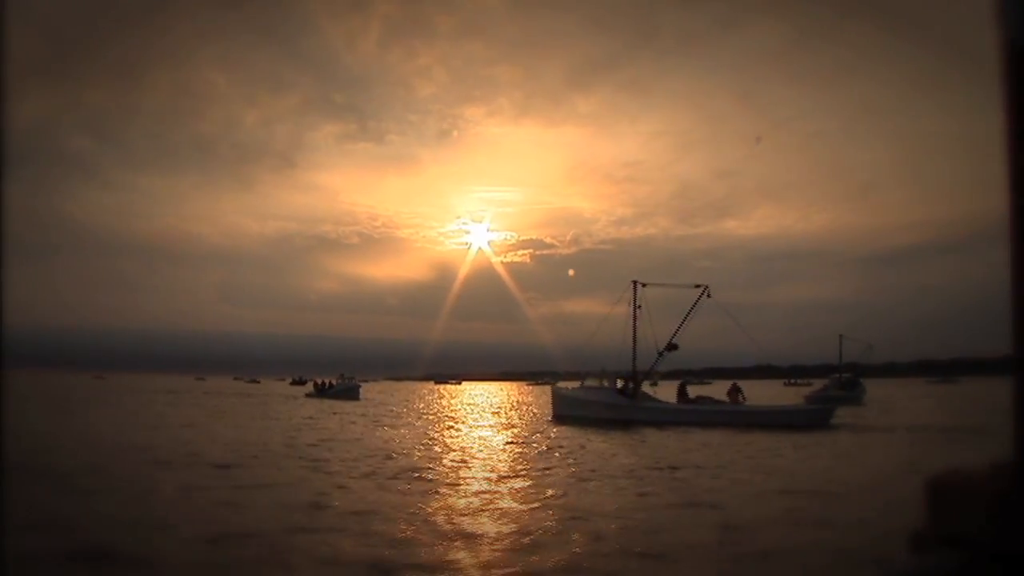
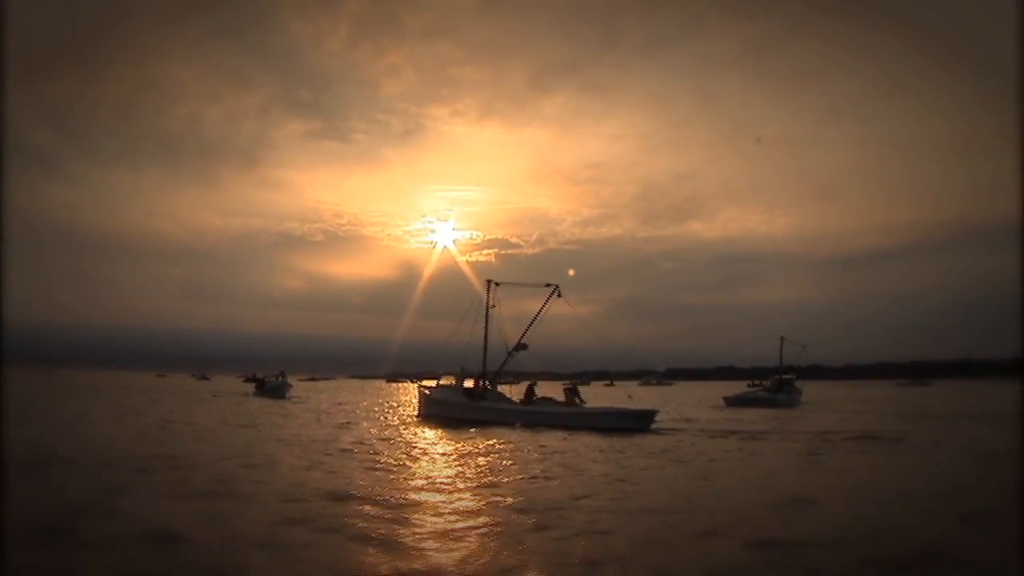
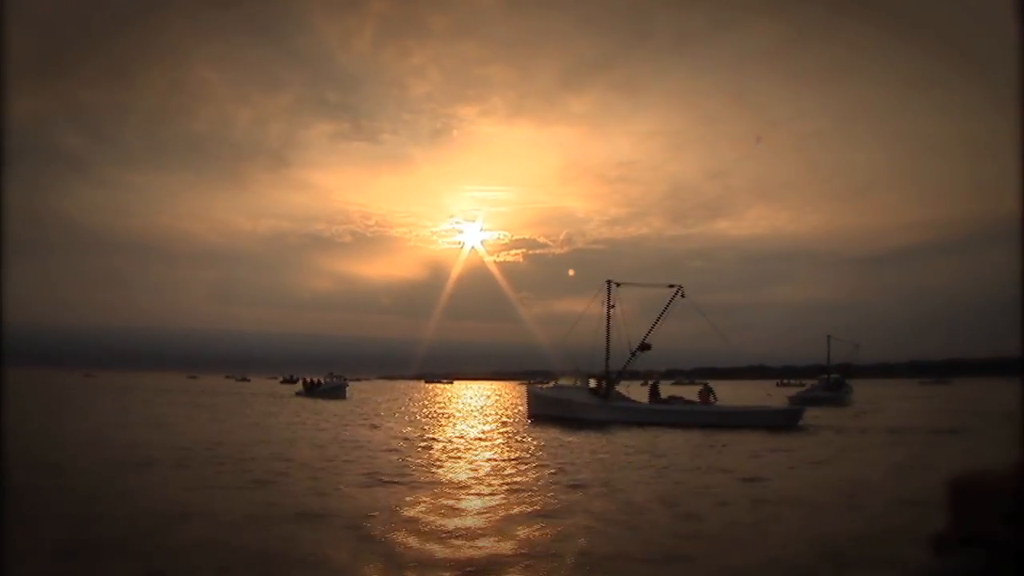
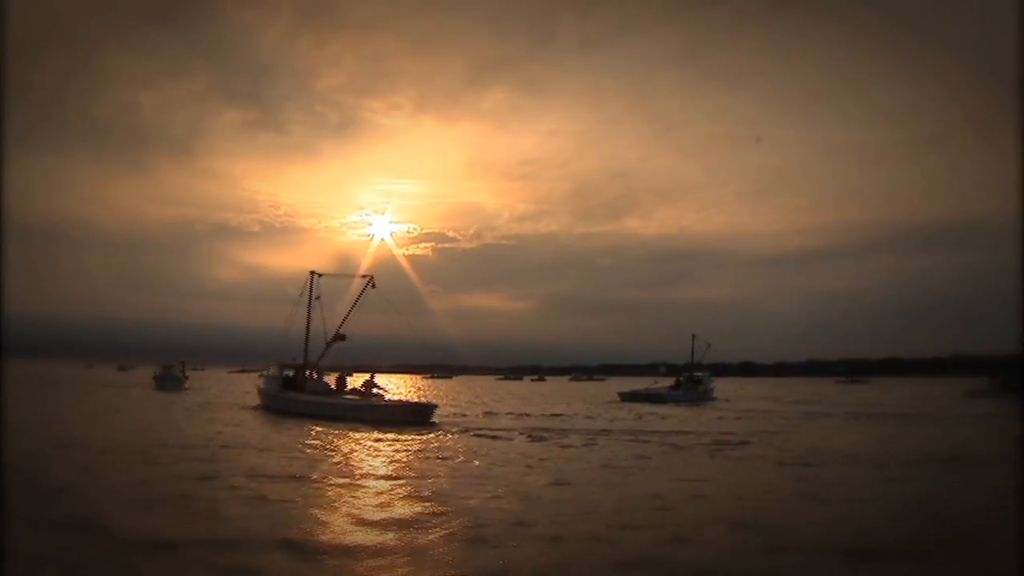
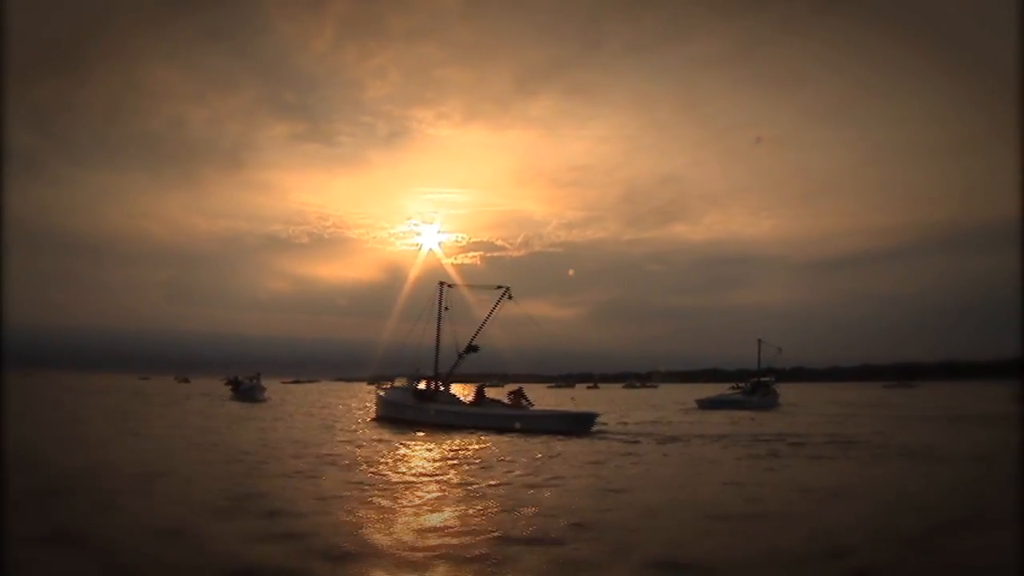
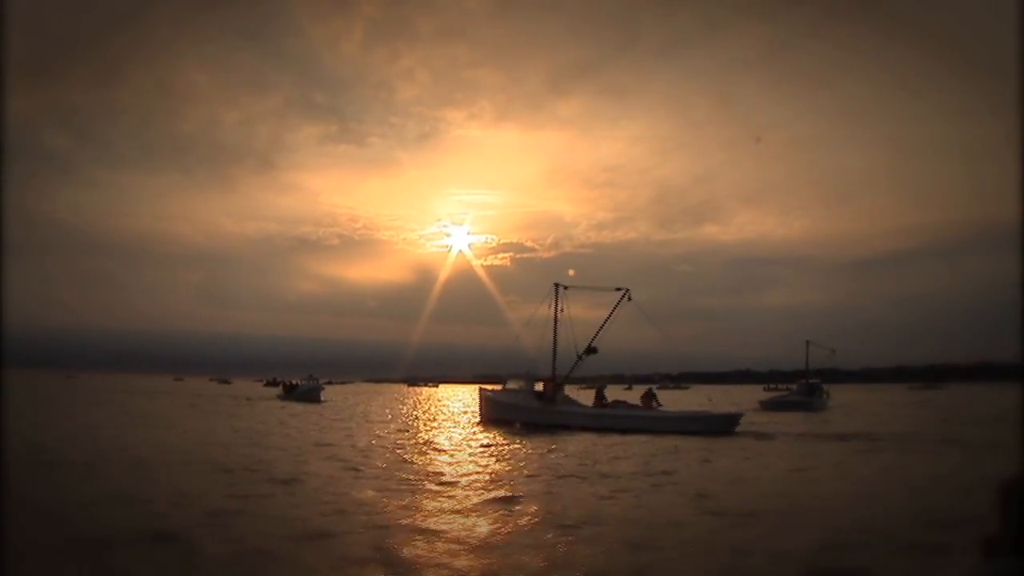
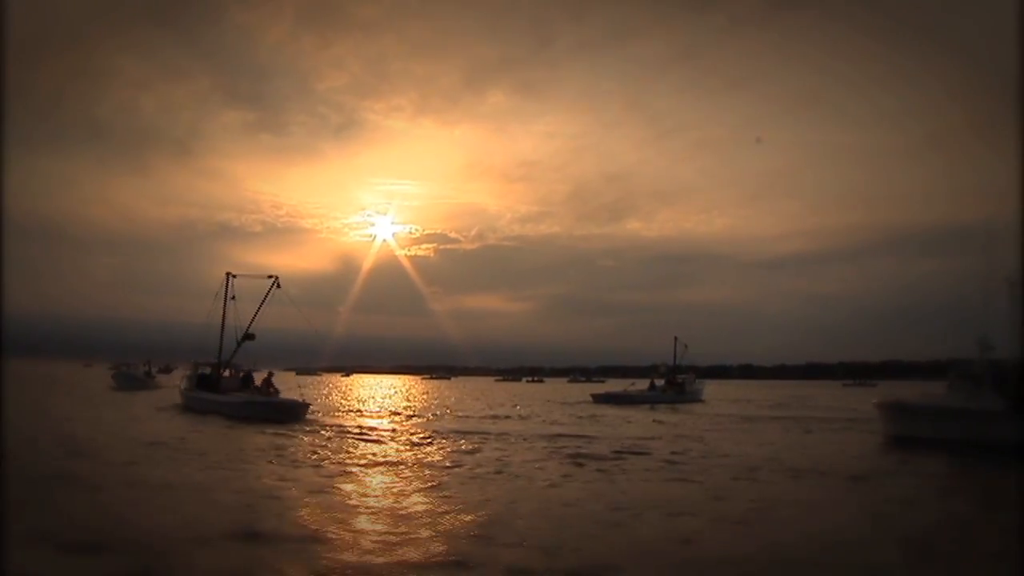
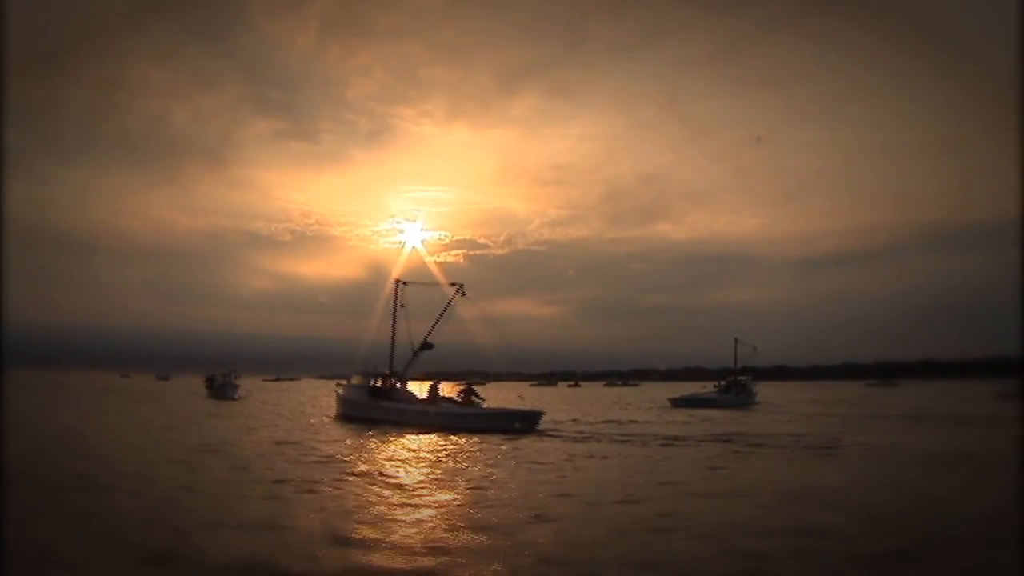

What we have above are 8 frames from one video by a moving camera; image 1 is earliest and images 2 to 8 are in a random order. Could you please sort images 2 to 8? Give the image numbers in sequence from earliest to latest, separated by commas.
3, 6, 2, 5, 8, 4, 7
